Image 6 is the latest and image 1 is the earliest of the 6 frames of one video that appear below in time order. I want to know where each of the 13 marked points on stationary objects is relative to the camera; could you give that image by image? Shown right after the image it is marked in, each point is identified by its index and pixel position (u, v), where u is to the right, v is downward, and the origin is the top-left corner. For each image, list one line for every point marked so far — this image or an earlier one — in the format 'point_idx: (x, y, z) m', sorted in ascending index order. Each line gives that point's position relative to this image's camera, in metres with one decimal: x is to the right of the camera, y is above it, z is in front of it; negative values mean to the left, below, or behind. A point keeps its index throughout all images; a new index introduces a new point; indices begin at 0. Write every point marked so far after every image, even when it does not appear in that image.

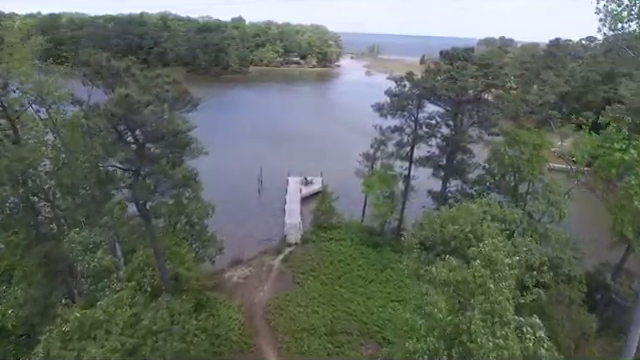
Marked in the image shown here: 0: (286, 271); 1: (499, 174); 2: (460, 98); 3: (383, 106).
0: (-1.6, -4.3, +19.6) m
1: (+8.1, +0.3, +18.7) m
2: (+5.7, +3.3, +17.0) m
3: (+2.9, +3.4, +19.0) m
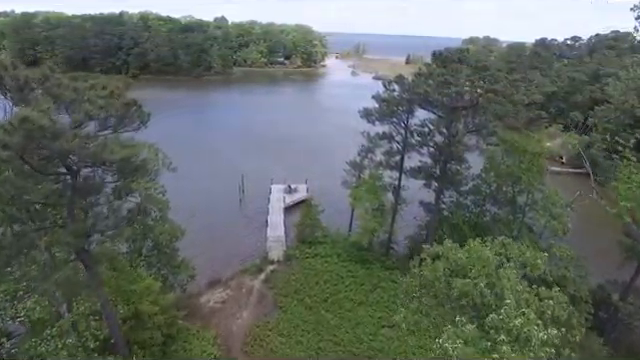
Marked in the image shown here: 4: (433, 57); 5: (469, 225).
0: (-2.3, -4.9, +17.9) m
1: (+7.4, -0.2, +17.4) m
2: (+5.0, +2.8, +15.5) m
3: (+2.2, +2.9, +17.4) m
4: (+4.6, +4.9, +16.2) m
5: (+6.5, -1.9, +18.2) m
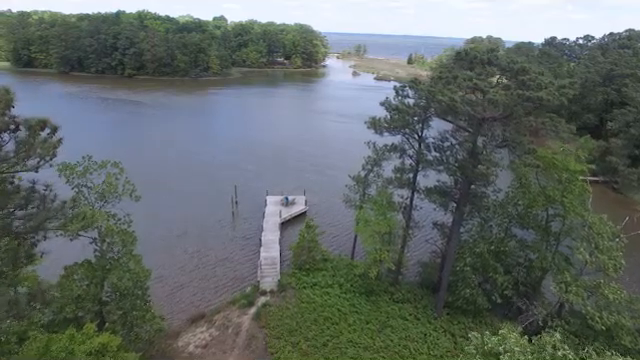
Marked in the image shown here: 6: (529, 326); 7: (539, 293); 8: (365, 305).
0: (-2.3, -5.7, +15.3) m
1: (+7.4, -1.0, +14.7) m
2: (+5.0, +2.0, +12.9) m
3: (+2.1, +2.1, +14.8) m
4: (+4.5, +4.1, +13.5) m
5: (+6.5, -2.7, +15.6) m
6: (+7.6, -5.3, +15.0) m
7: (+8.3, -4.3, +15.6) m
8: (+1.8, -5.0, +16.5) m
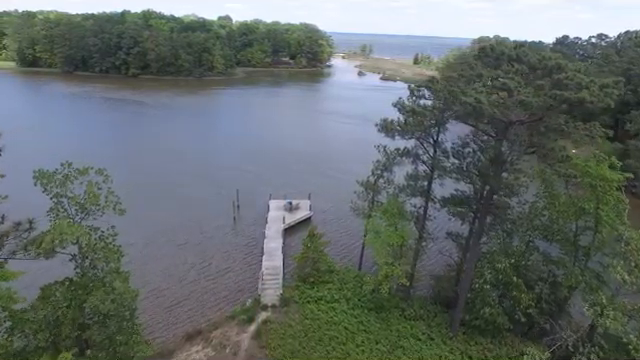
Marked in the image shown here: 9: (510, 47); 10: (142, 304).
0: (-2.1, -6.0, +14.0) m
1: (+7.6, -1.3, +13.3) m
2: (+5.2, +1.7, +11.6) m
3: (+2.3, +1.8, +13.5) m
4: (+4.7, +3.8, +12.2) m
5: (+6.7, -3.0, +14.2) m
6: (+7.8, -5.6, +13.6) m
7: (+8.5, -4.6, +14.3) m
8: (+2.0, -5.3, +15.2) m
9: (+5.5, +3.9, +12.3) m
10: (-7.4, -5.2, +17.2) m
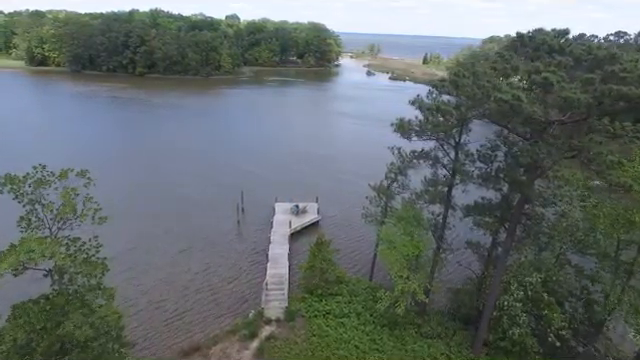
0: (-1.9, -6.1, +12.7) m
1: (+7.8, -1.5, +11.9) m
2: (+5.5, +1.6, +10.2) m
3: (+2.6, +1.6, +12.1) m
4: (+5.0, +3.6, +10.8) m
5: (+7.0, -3.2, +12.8) m
6: (+8.1, -5.8, +12.2) m
7: (+8.8, -4.8, +12.8) m
8: (+2.3, -5.5, +13.9) m
9: (+5.8, +3.7, +10.9) m
10: (-7.1, -5.3, +16.0) m
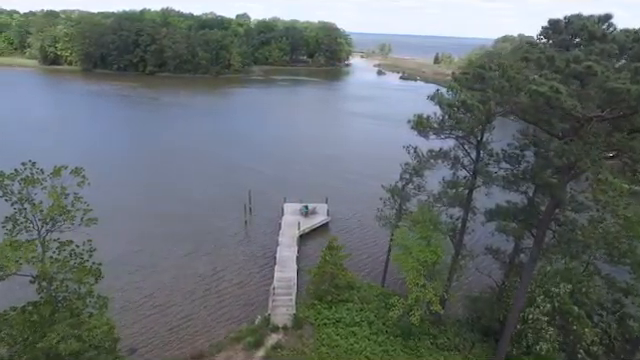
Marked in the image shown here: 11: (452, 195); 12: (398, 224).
0: (-1.6, -6.1, +11.9) m
1: (+8.1, -1.6, +10.9) m
2: (+5.7, +1.5, +9.2) m
3: (+3.0, +1.6, +11.2) m
4: (+5.3, +3.6, +9.9) m
5: (+7.3, -3.3, +11.8) m
6: (+8.3, -5.9, +11.2) m
7: (+9.1, -4.9, +11.8) m
8: (+2.6, -5.5, +13.0) m
9: (+6.1, +3.7, +9.9) m
10: (-6.8, -5.2, +15.3) m
11: (+3.9, -0.4, +12.2) m
12: (+2.6, -1.5, +14.5) m
